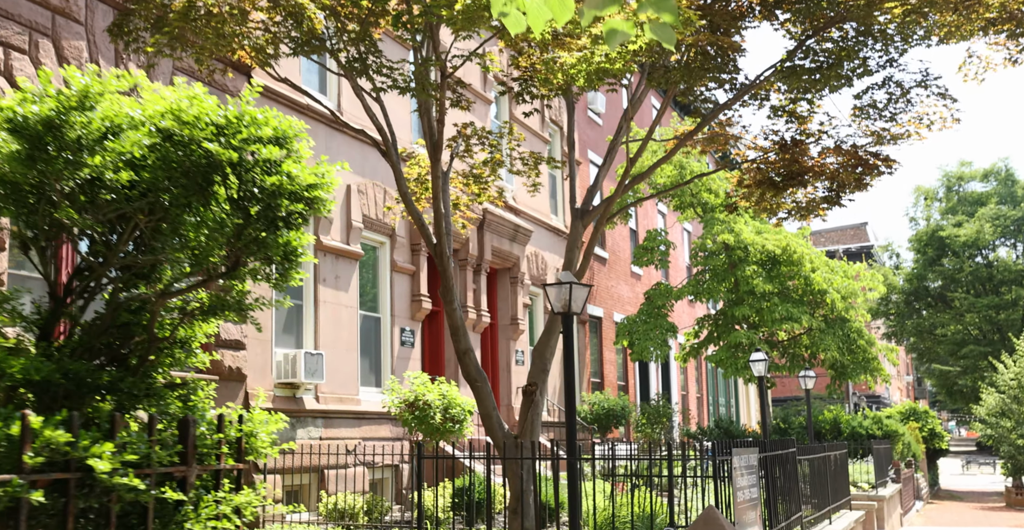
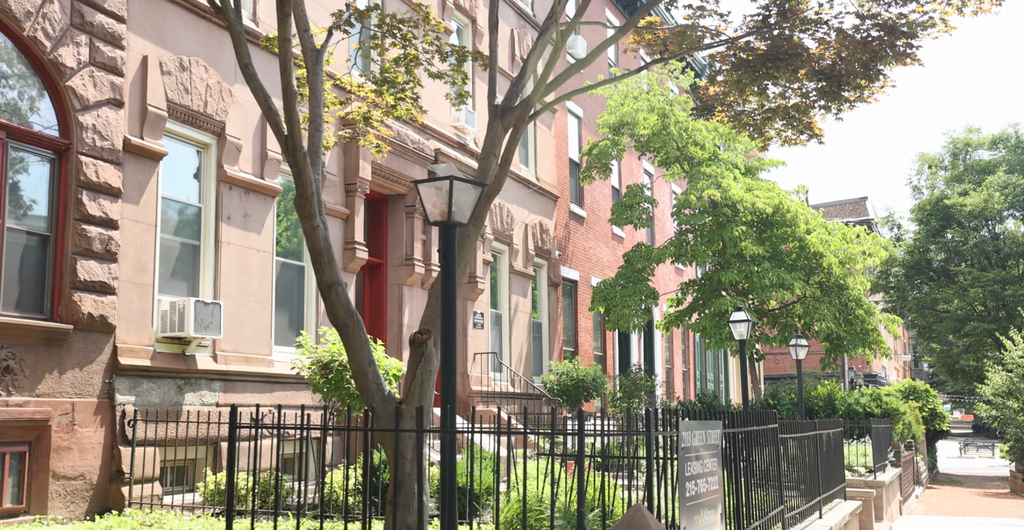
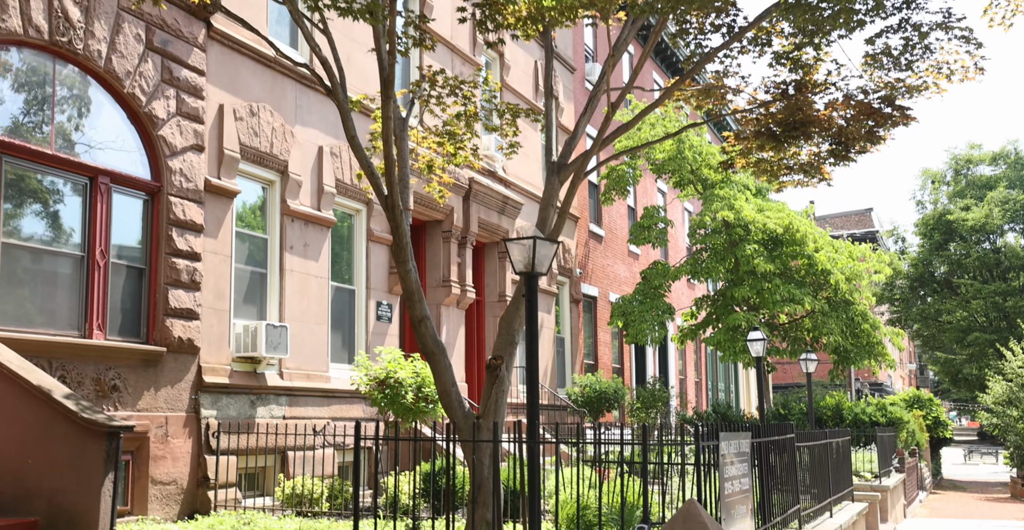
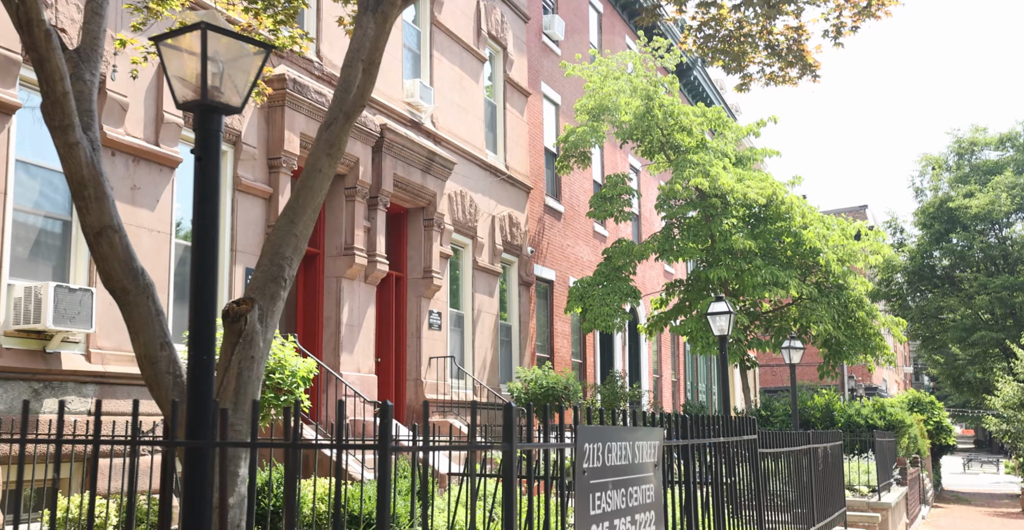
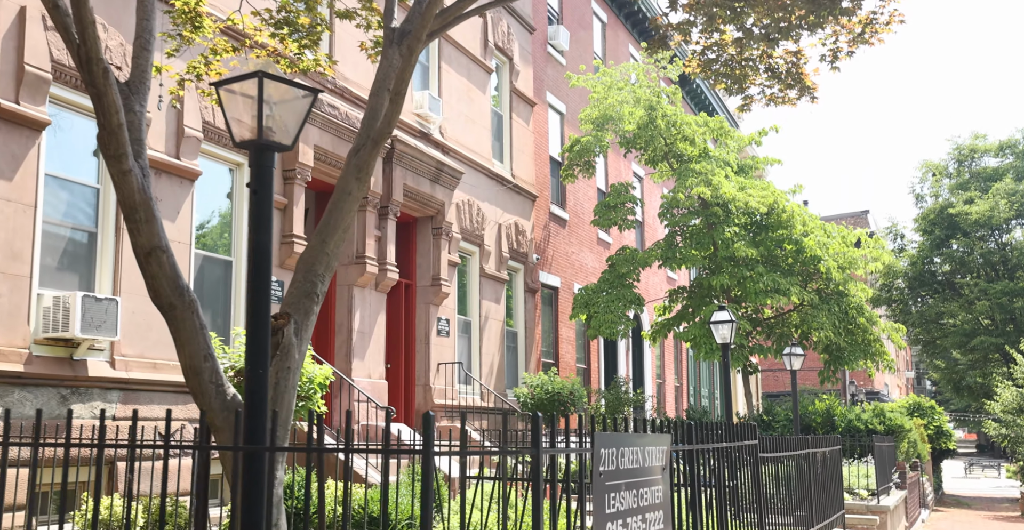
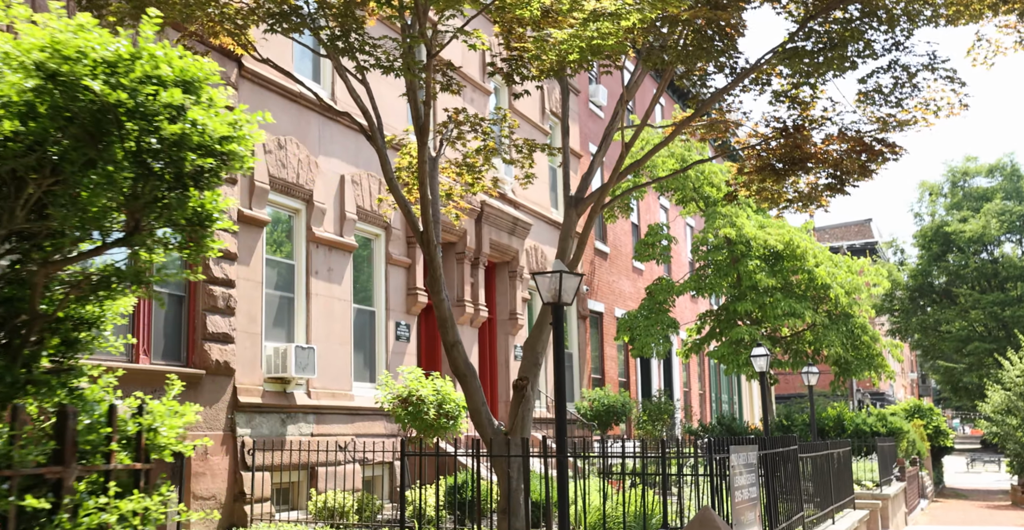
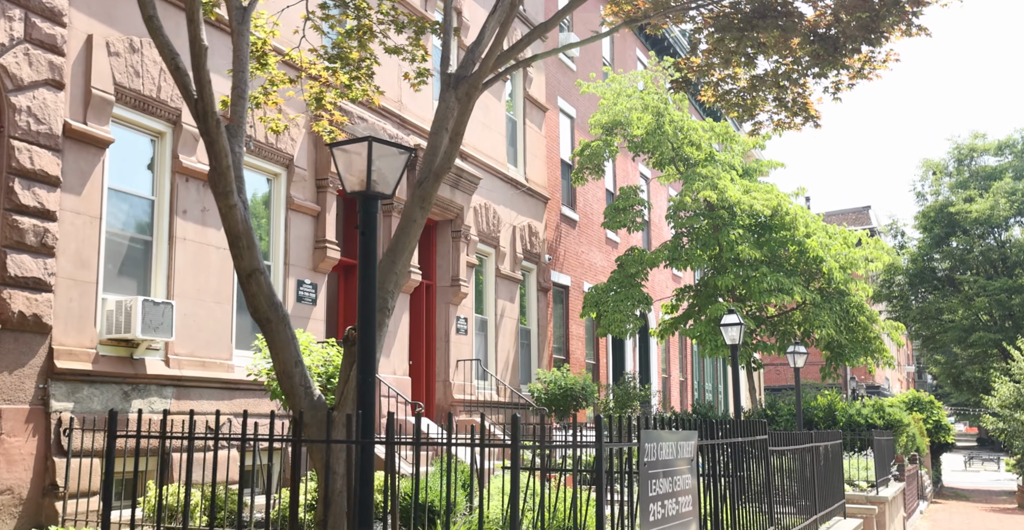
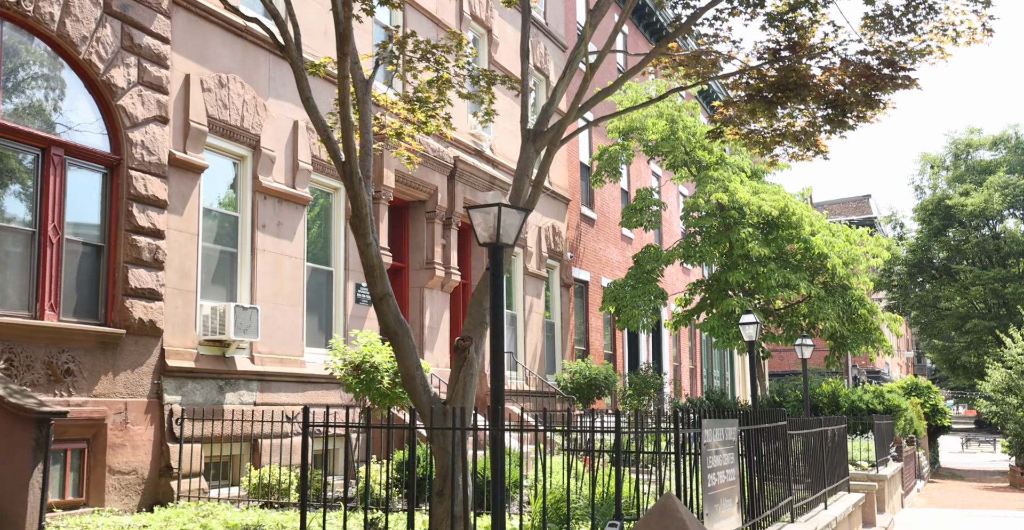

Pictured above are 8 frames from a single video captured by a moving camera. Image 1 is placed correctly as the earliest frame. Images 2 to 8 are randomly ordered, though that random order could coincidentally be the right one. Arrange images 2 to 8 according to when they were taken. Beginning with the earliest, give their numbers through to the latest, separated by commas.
6, 3, 8, 2, 7, 5, 4
